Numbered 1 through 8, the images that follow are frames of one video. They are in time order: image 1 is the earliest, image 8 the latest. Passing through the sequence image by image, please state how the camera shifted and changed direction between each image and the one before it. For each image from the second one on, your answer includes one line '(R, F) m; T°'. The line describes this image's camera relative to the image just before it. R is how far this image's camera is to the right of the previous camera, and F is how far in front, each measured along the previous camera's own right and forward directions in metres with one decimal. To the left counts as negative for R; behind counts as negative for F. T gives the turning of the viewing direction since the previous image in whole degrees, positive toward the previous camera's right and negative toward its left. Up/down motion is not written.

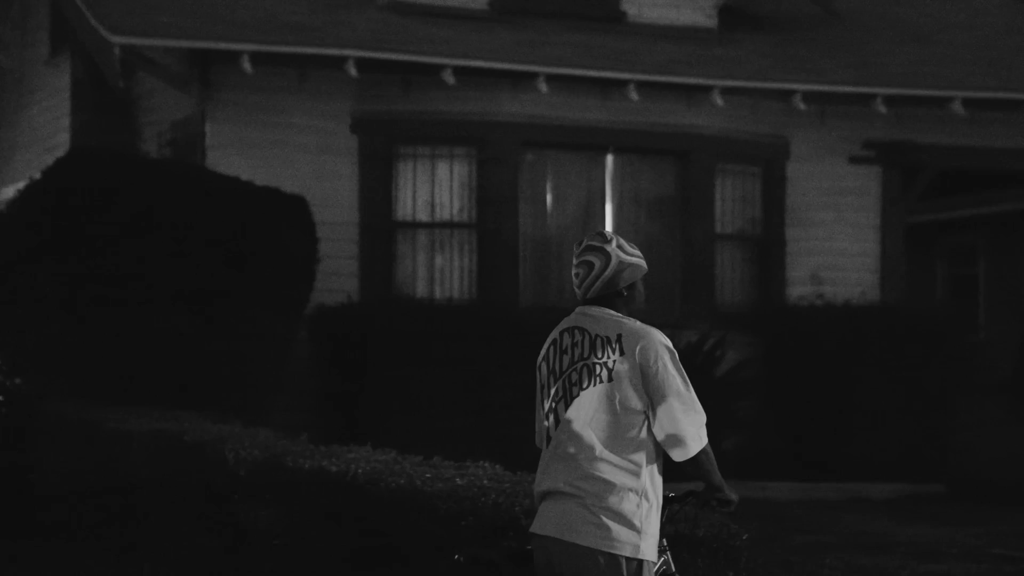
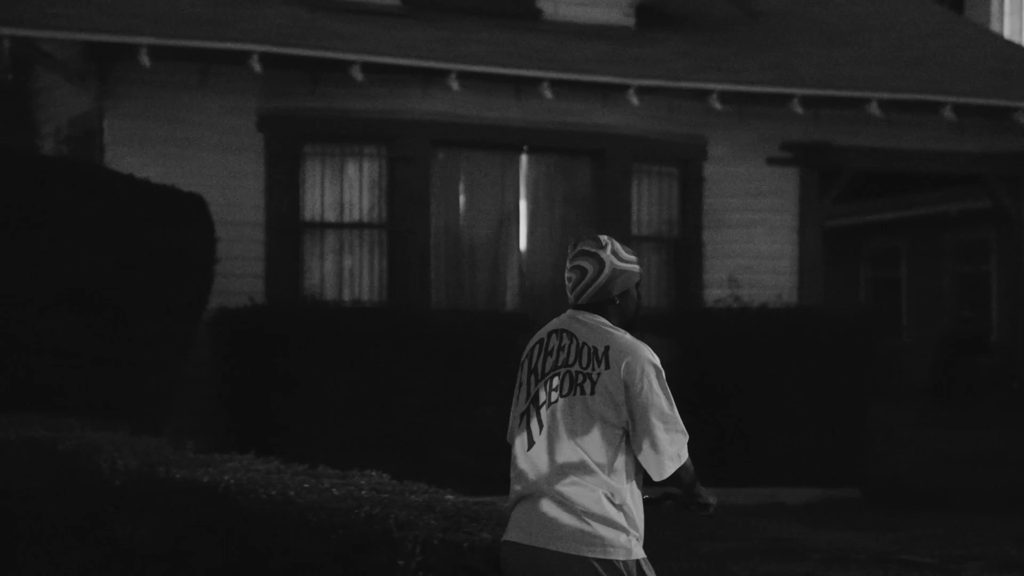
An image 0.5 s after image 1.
(+0.2, +0.2) m; +3°
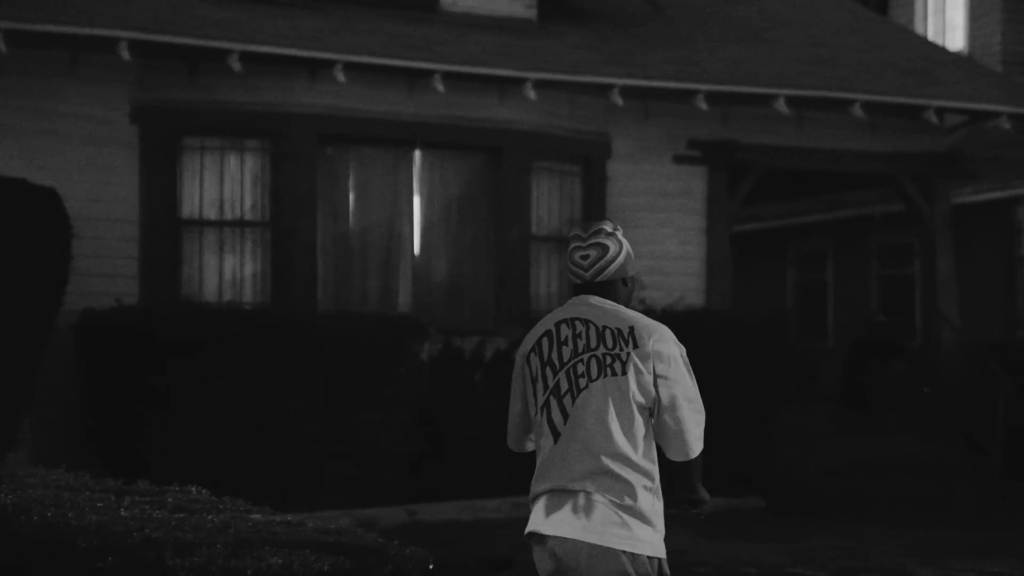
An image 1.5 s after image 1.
(+0.5, +0.5) m; +2°
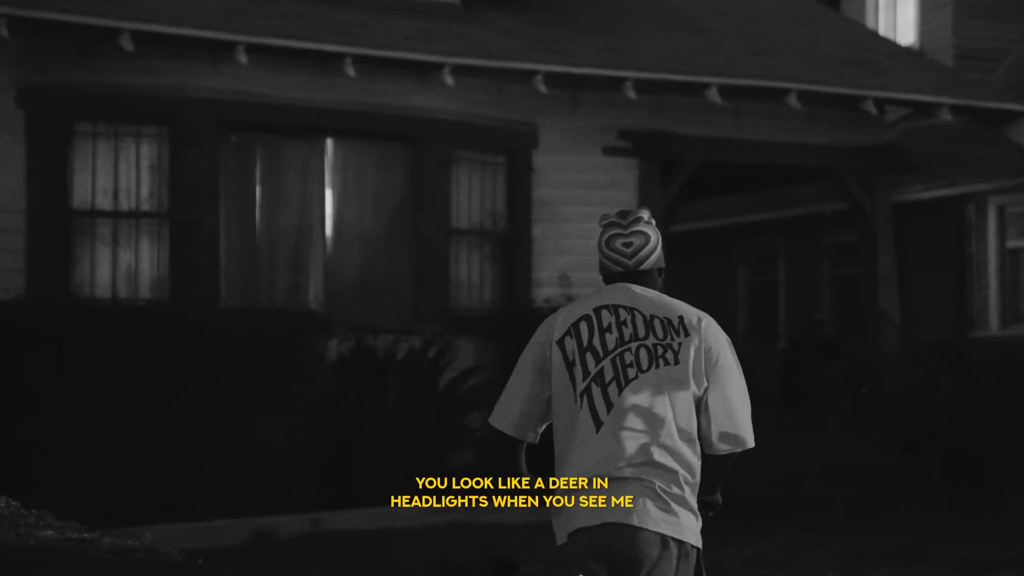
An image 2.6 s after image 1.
(+0.4, +0.6) m; +1°
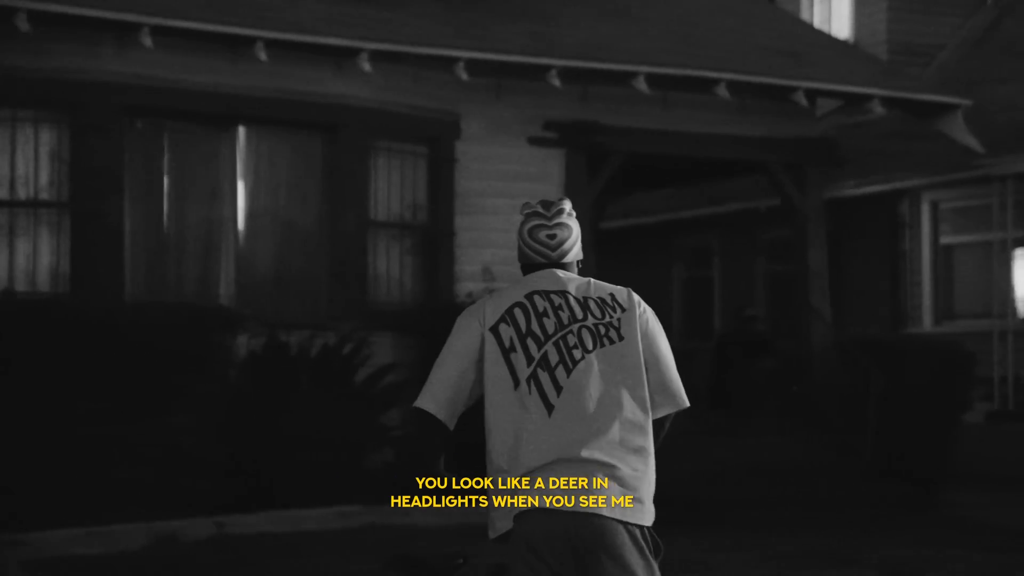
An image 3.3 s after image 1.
(+0.2, +0.4) m; +2°
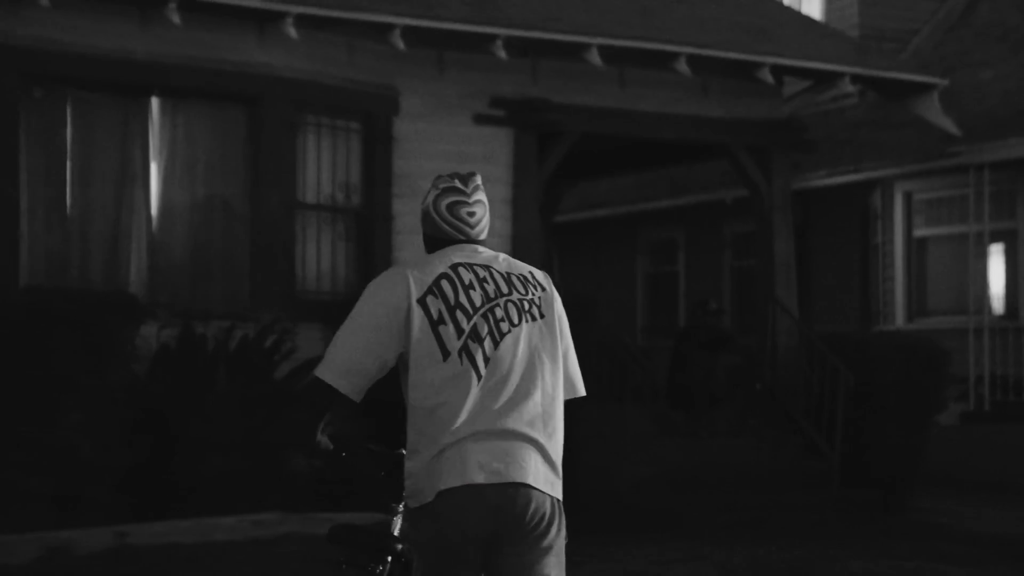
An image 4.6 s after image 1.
(+0.2, +0.9) m; +1°
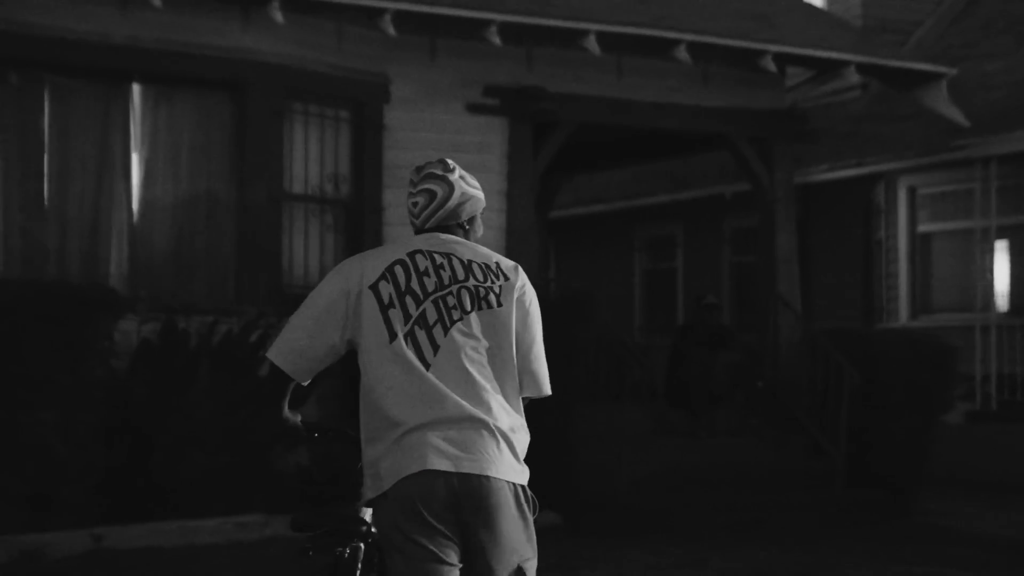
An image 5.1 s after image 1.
(0.0, +0.4) m; 0°
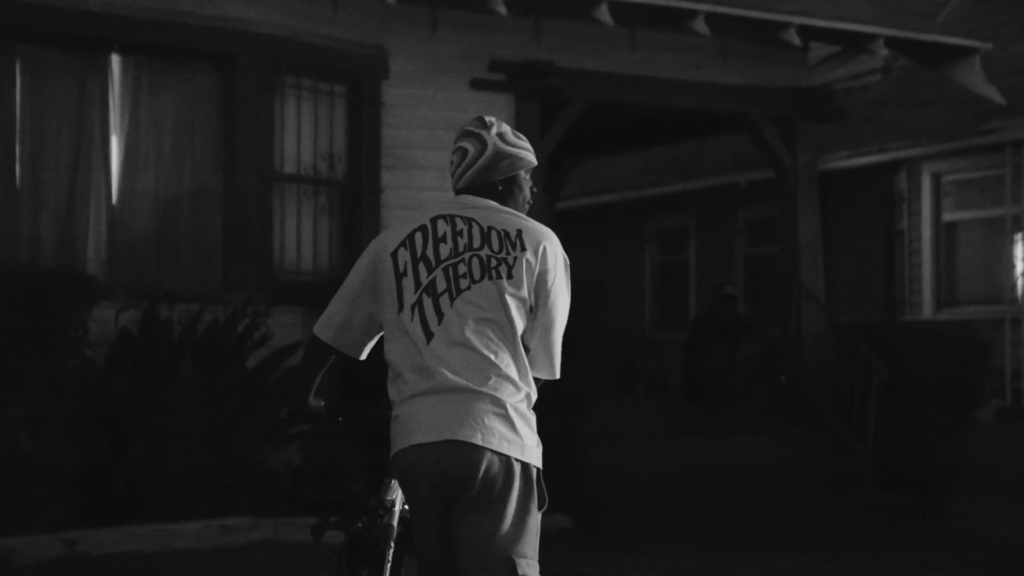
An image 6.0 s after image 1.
(0.0, +0.7) m; 0°
